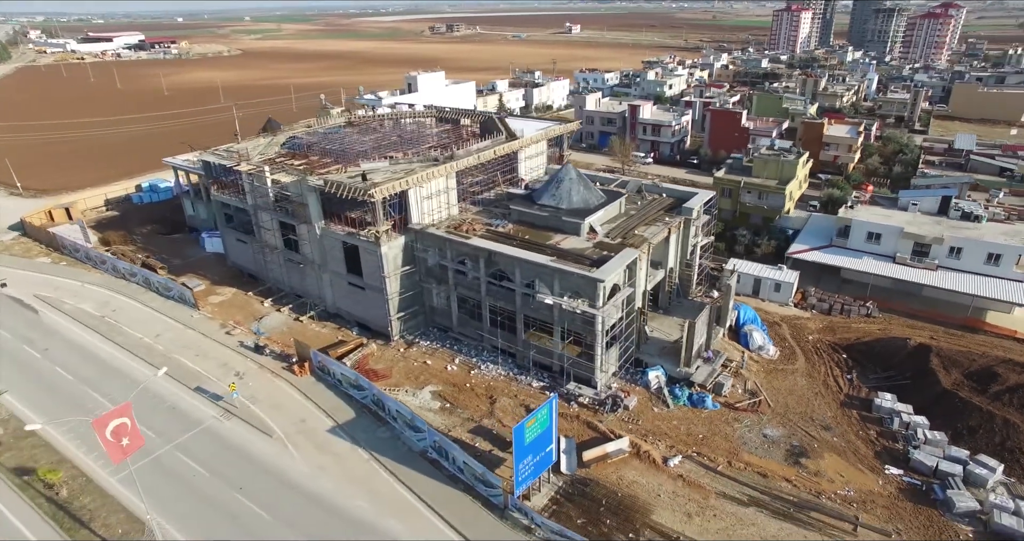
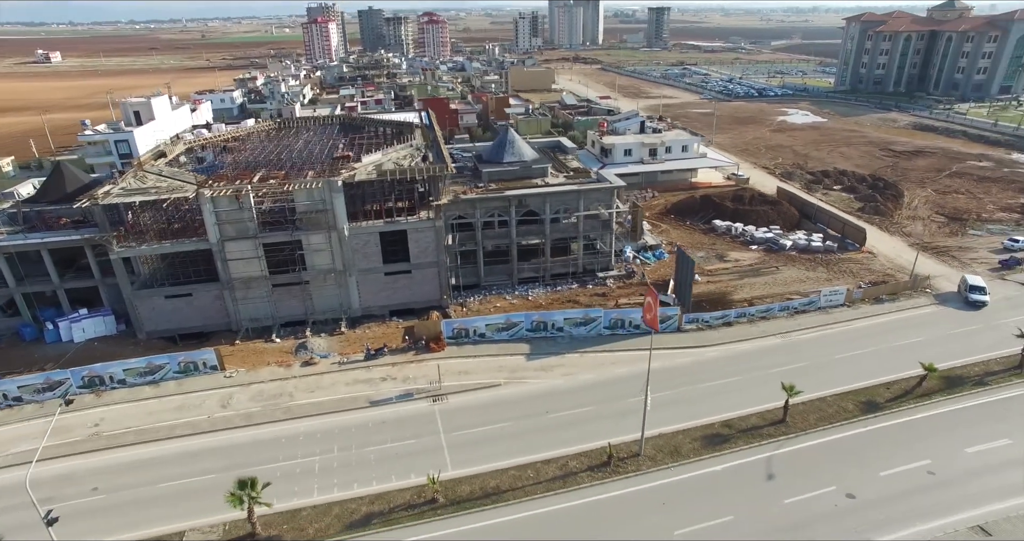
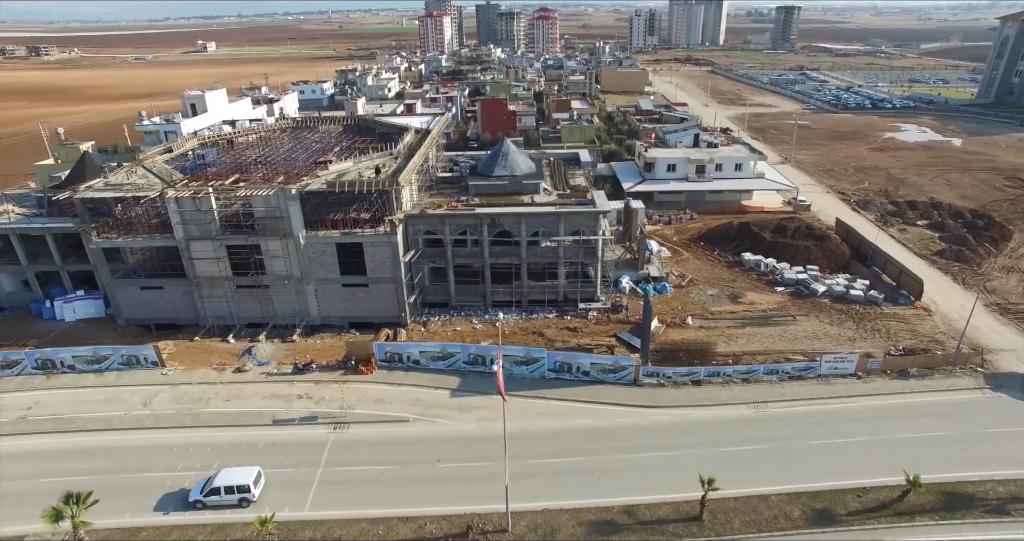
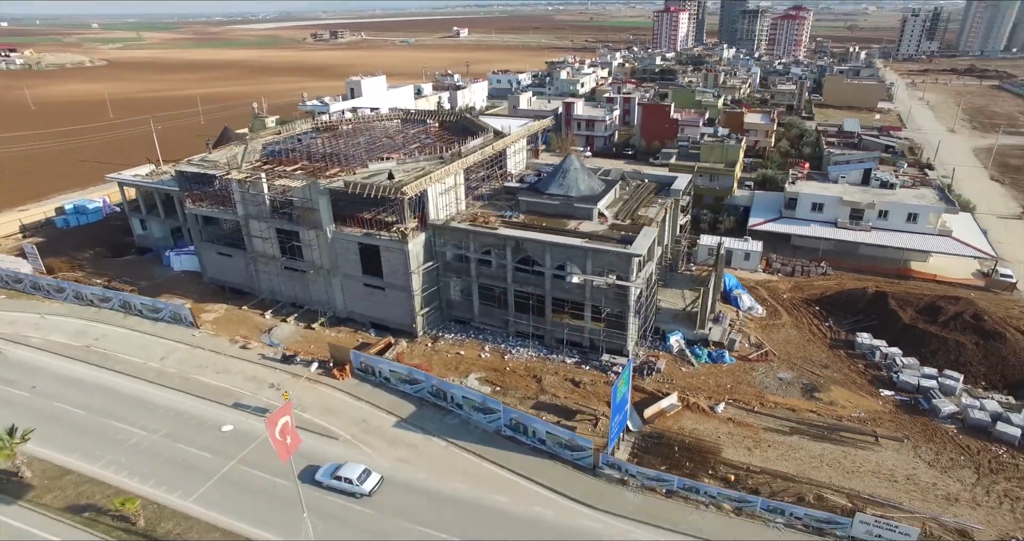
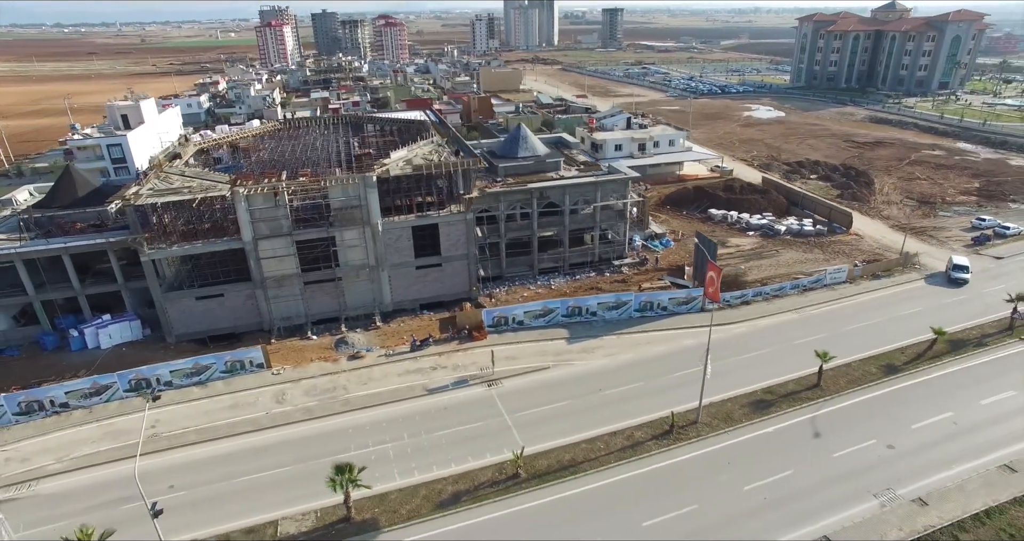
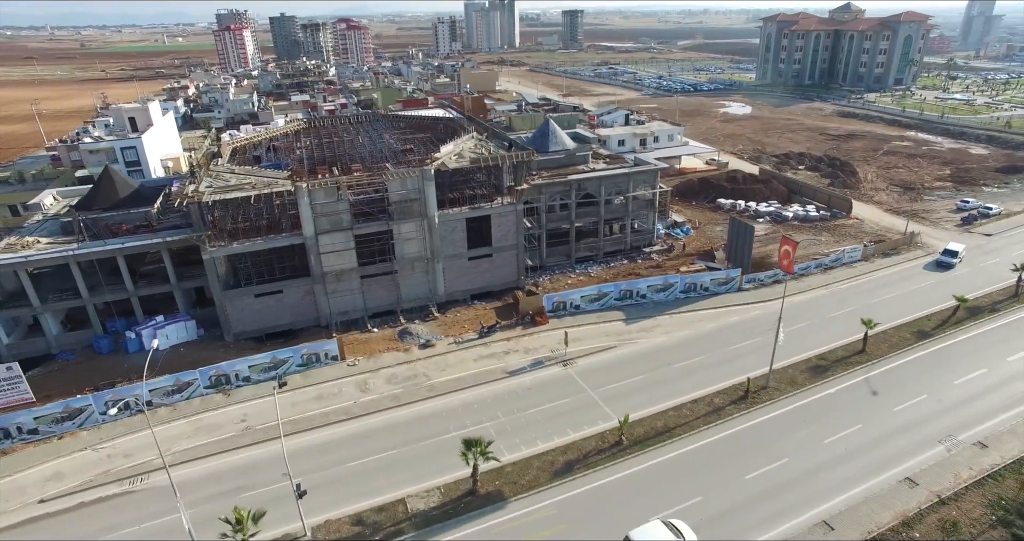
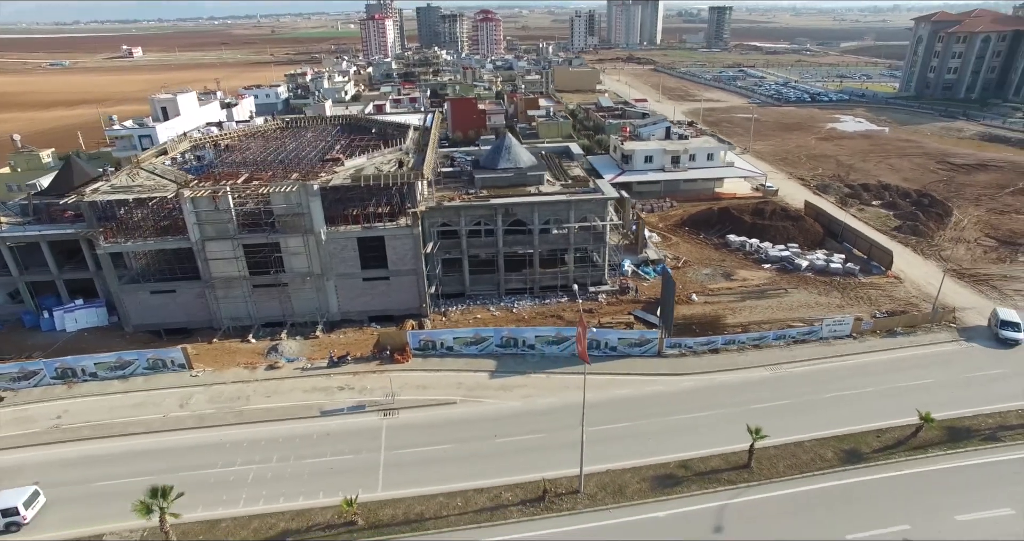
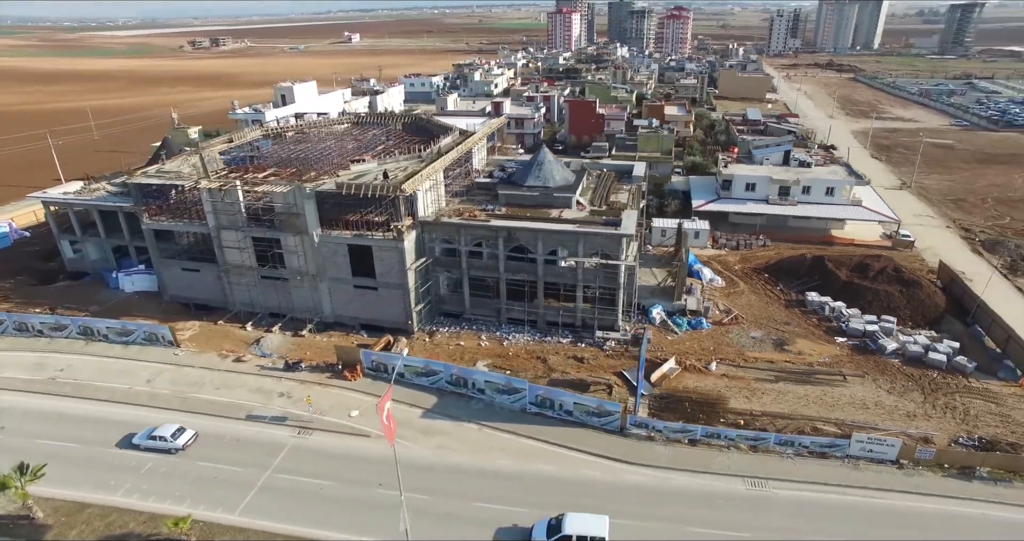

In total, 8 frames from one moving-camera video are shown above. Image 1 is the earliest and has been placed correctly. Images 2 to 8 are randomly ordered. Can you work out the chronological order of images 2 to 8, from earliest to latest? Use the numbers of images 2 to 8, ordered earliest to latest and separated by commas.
4, 8, 3, 7, 2, 5, 6
